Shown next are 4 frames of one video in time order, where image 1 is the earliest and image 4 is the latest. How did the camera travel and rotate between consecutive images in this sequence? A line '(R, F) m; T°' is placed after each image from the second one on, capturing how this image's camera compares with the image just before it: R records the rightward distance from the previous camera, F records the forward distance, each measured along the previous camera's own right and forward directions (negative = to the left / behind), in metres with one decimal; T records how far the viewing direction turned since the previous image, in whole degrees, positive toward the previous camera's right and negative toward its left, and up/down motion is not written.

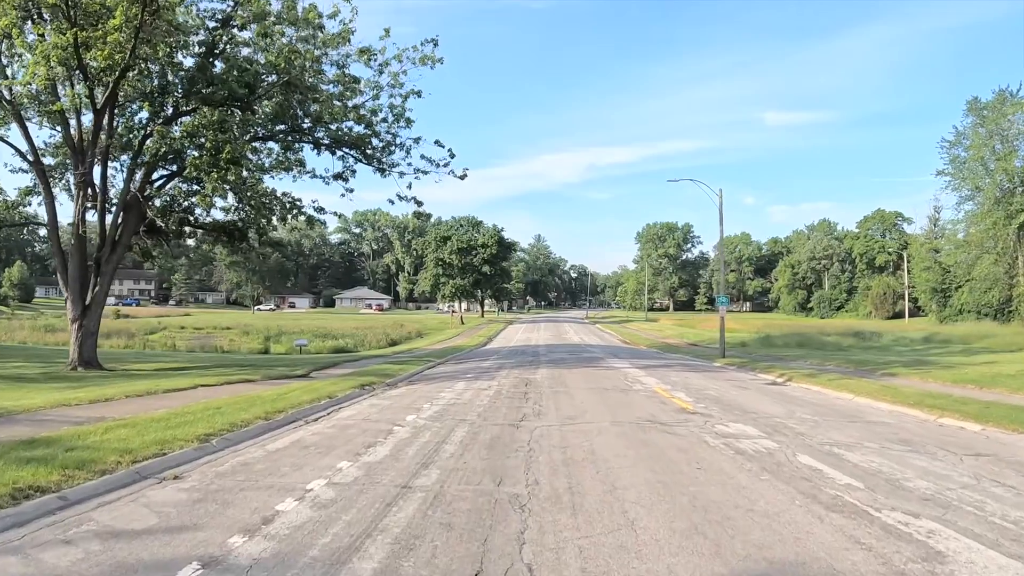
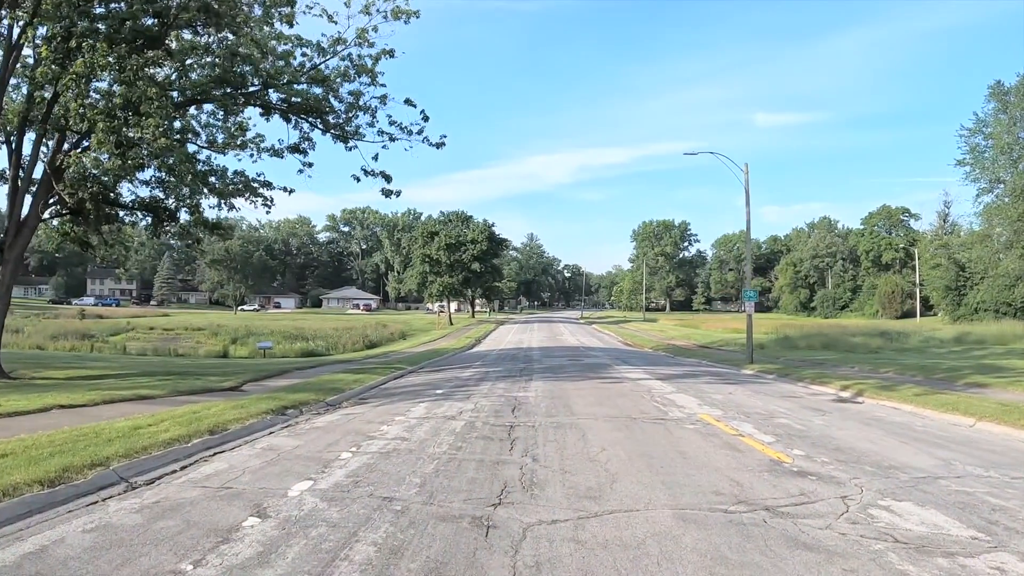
(+0.2, +4.2) m; +1°
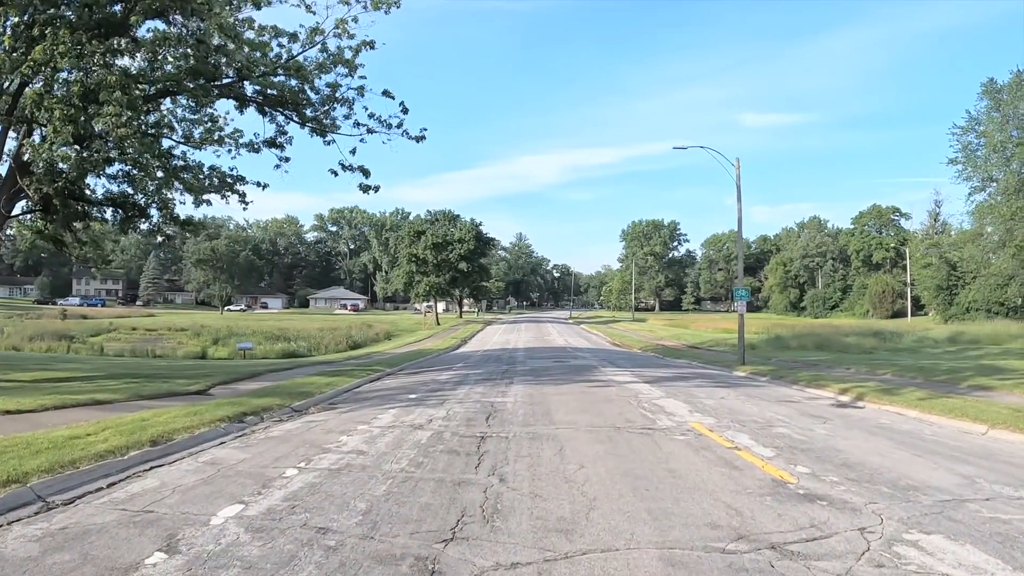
(+0.2, +0.8) m; +1°
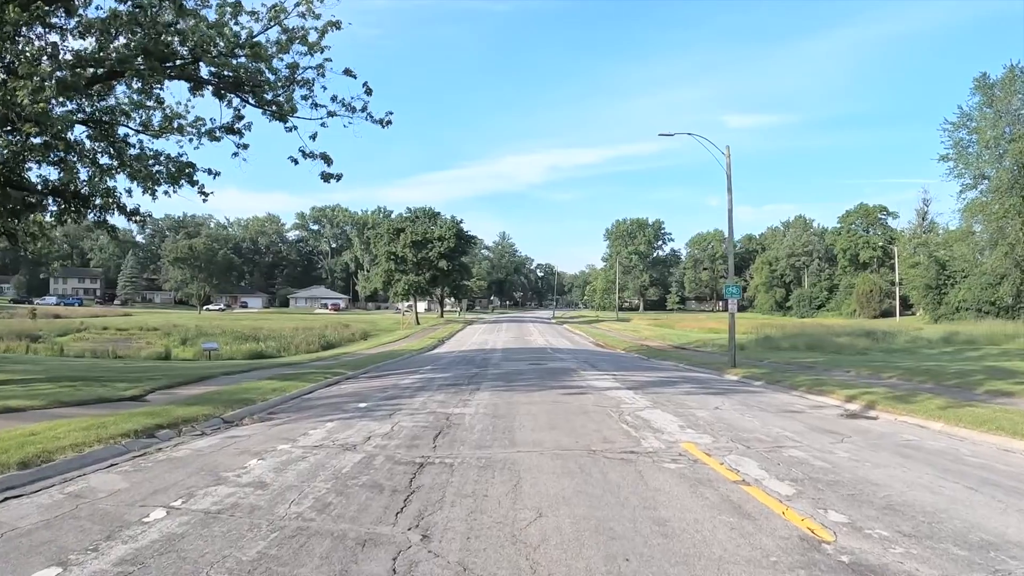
(+0.3, +1.5) m; +1°
